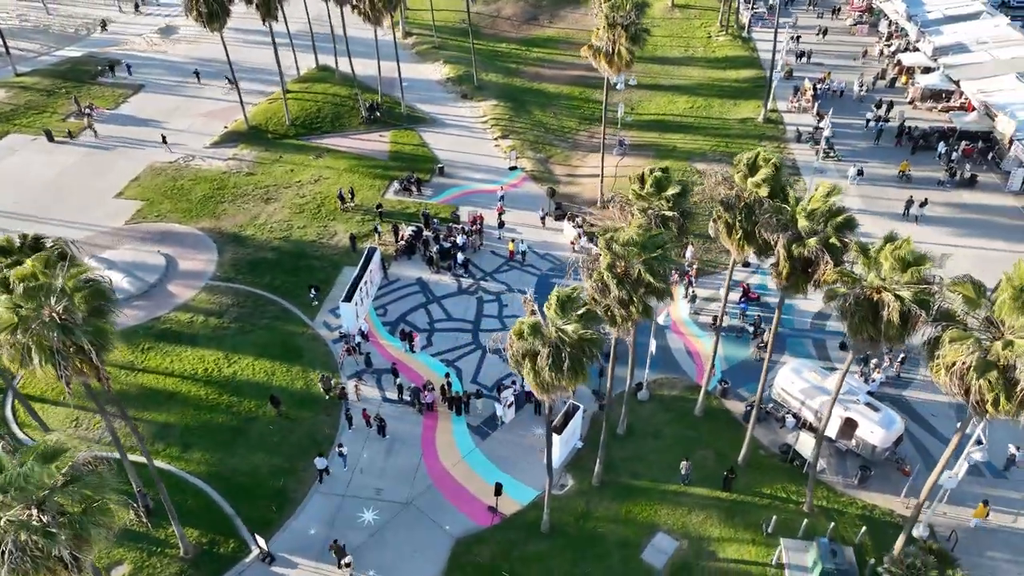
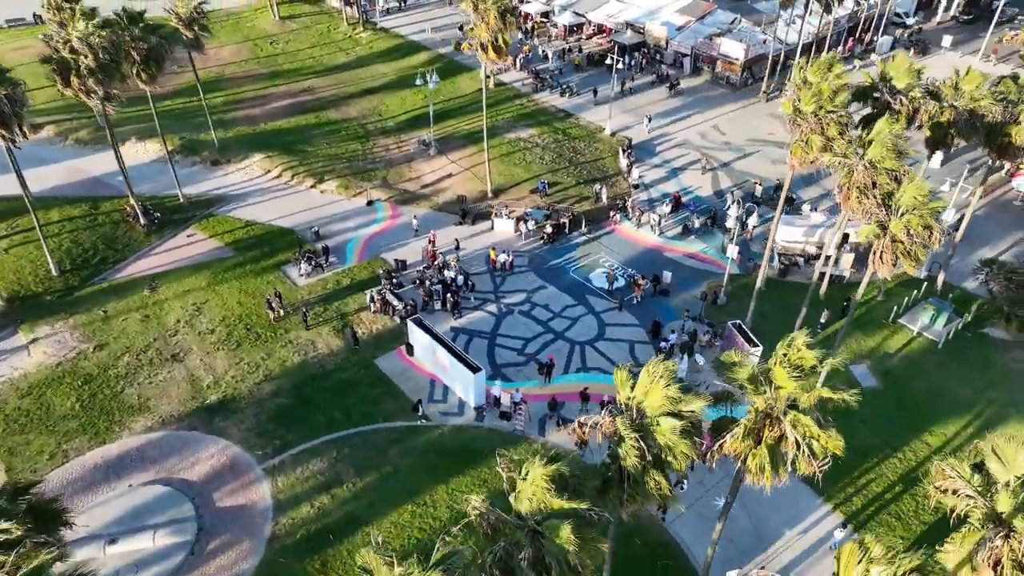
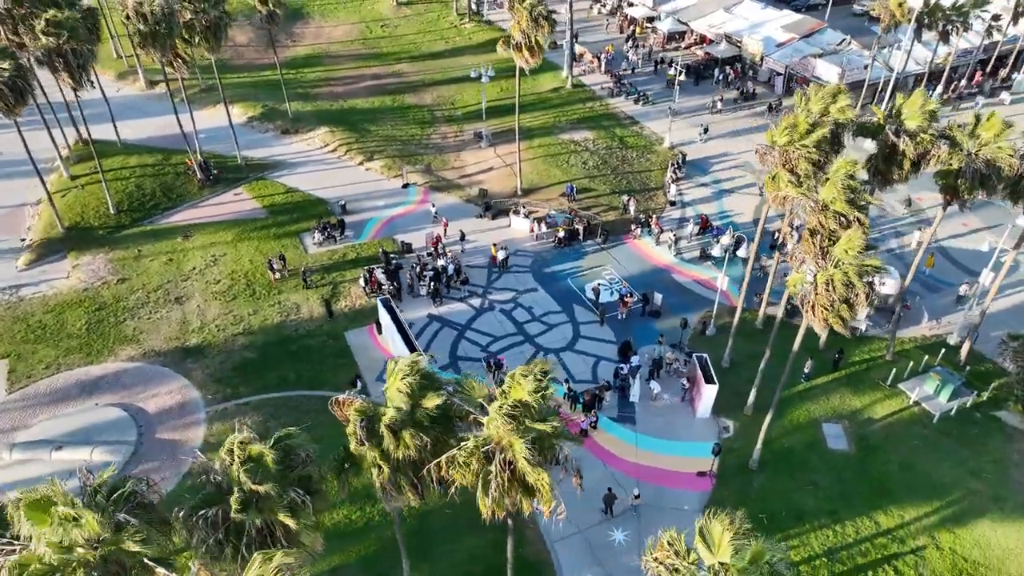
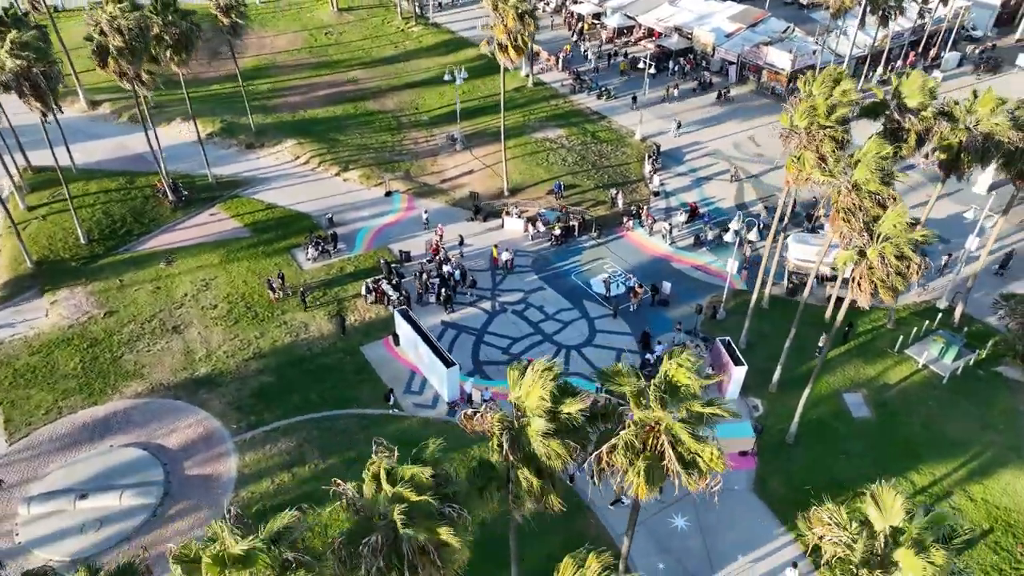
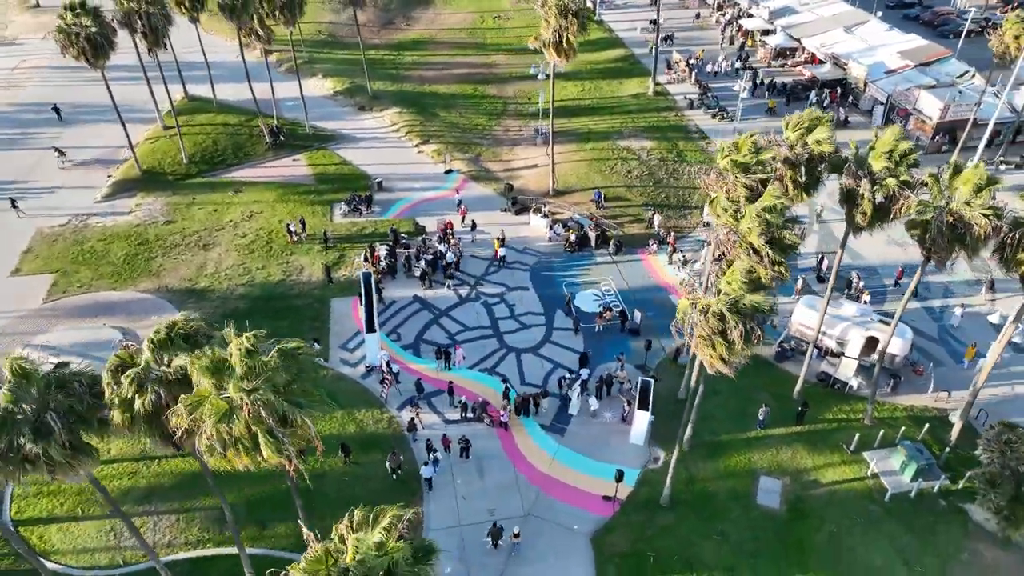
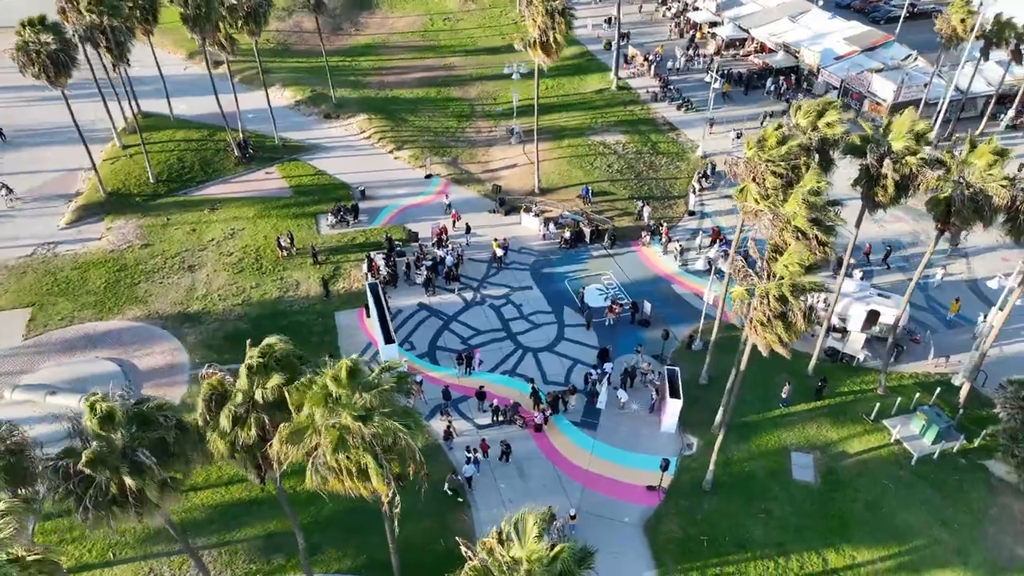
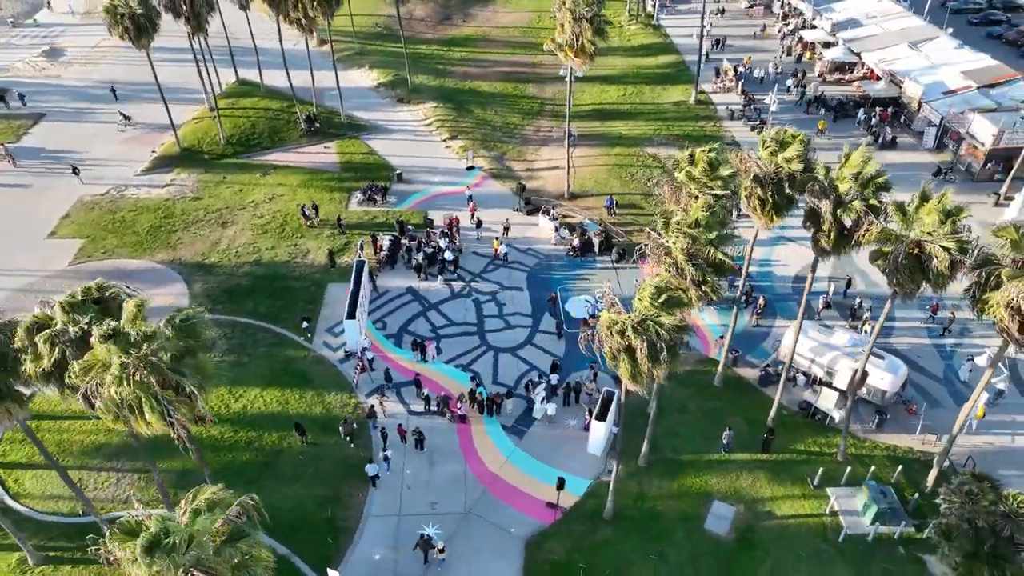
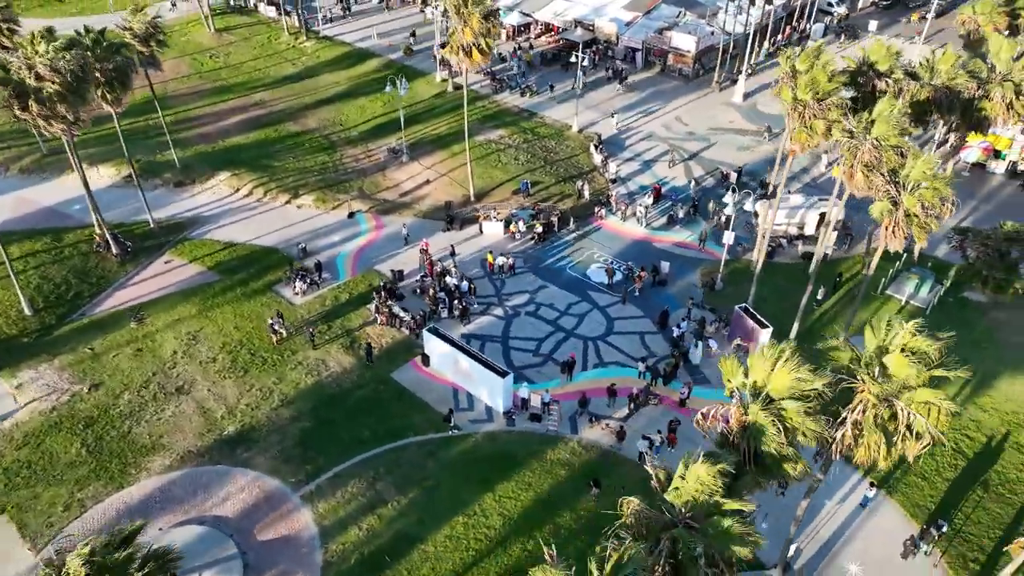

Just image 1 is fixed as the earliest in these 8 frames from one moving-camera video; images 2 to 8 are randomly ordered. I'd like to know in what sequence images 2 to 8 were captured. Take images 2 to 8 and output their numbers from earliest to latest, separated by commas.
7, 5, 6, 3, 4, 2, 8
